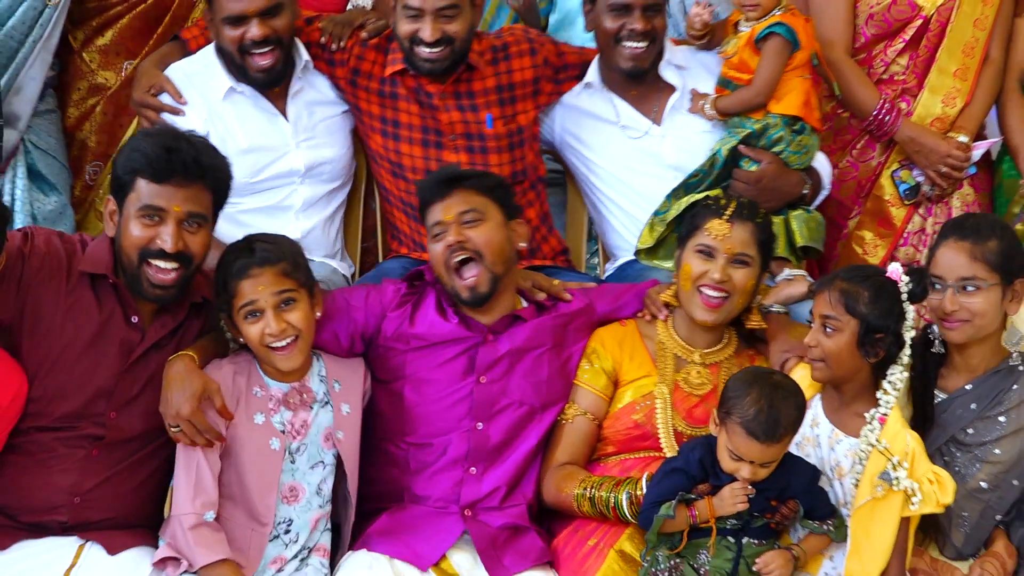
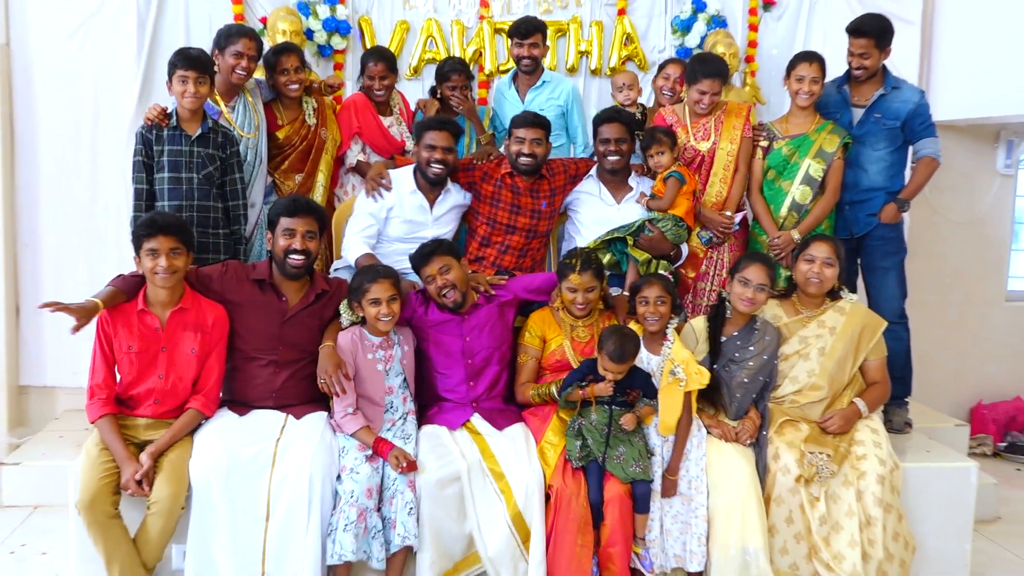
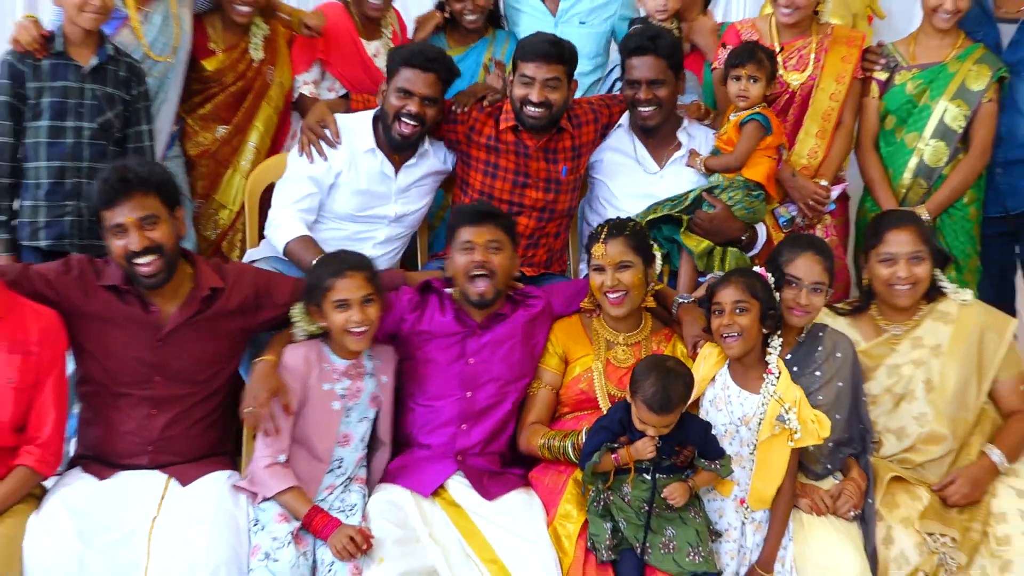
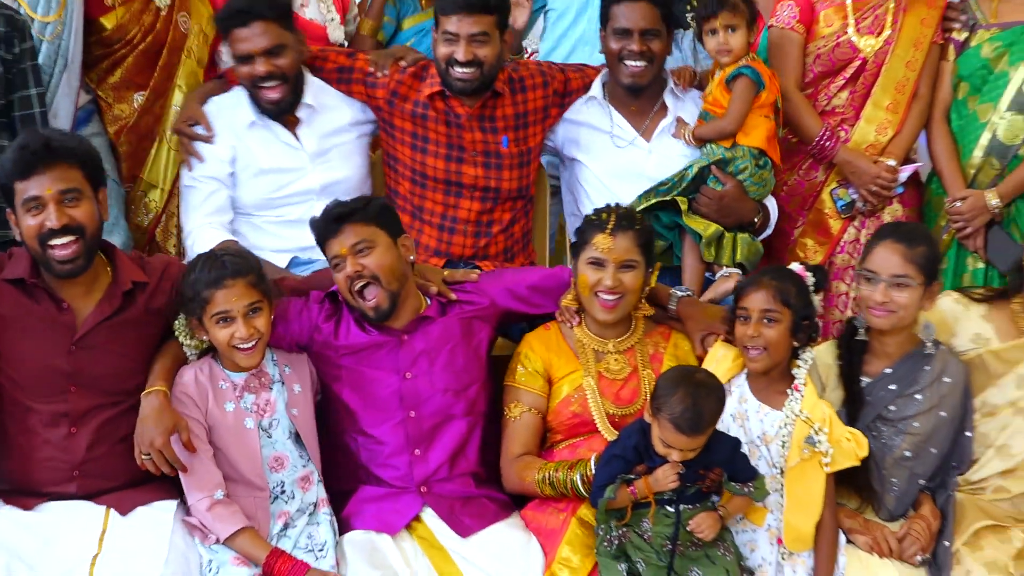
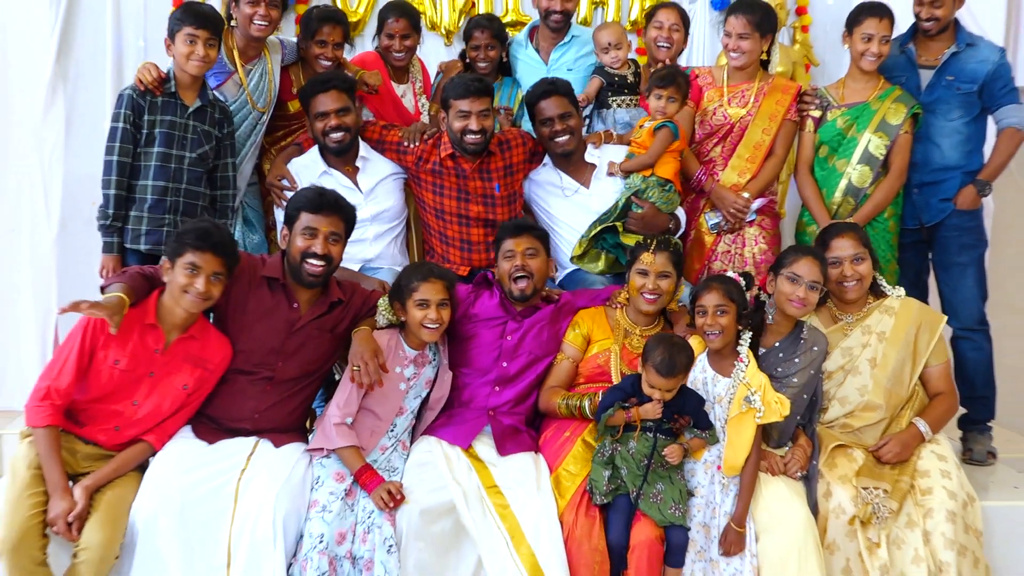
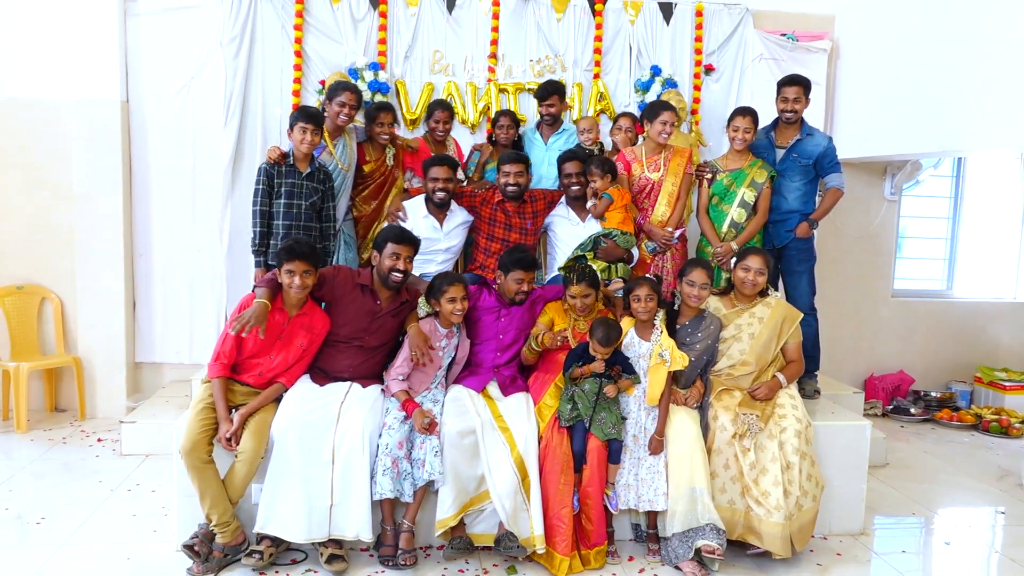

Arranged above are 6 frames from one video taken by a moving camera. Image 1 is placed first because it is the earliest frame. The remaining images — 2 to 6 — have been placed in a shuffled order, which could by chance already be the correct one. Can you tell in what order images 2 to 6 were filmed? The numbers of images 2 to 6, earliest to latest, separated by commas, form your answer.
4, 3, 5, 2, 6
